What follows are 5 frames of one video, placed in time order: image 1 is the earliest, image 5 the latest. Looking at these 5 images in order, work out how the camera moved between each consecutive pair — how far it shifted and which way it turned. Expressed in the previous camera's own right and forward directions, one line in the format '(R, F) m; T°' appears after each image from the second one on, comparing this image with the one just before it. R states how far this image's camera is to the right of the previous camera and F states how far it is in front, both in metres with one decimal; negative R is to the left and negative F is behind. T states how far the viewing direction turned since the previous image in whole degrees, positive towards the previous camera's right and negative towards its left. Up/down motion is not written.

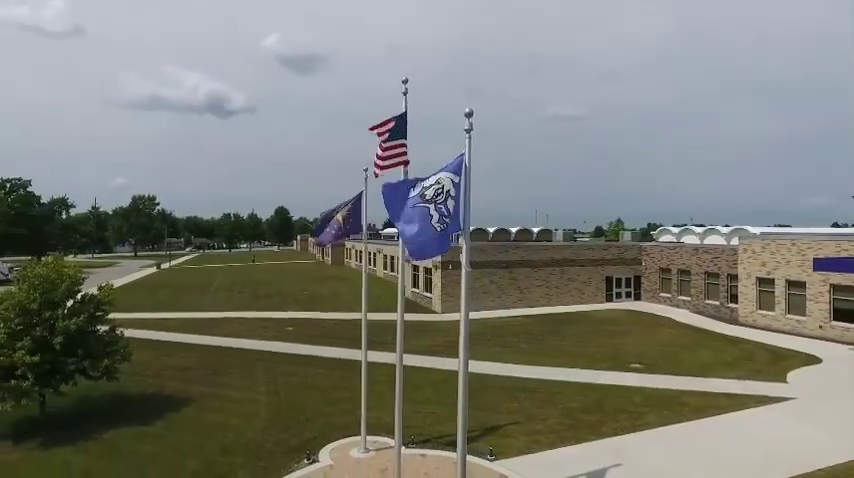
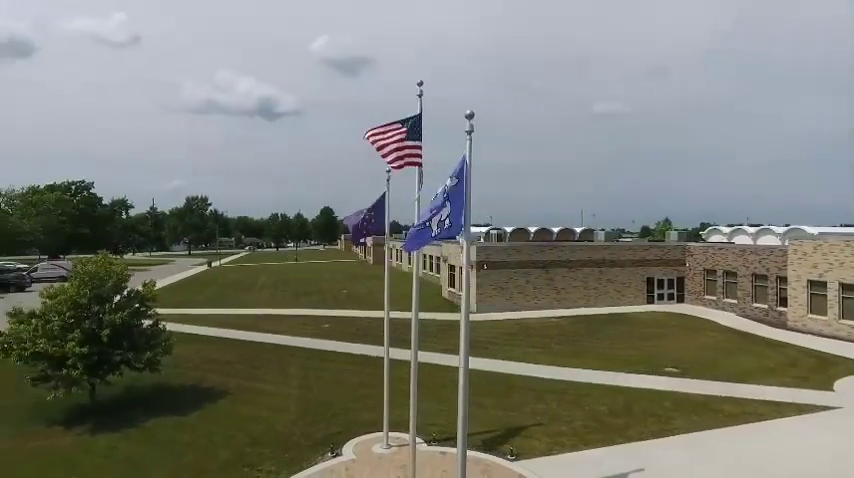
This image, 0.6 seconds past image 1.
(+0.6, -0.1) m; -5°
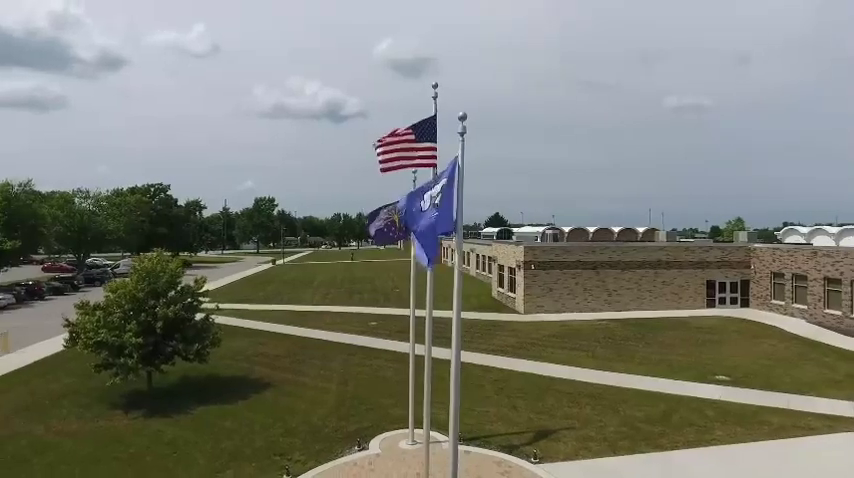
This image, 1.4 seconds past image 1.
(+0.9, -0.1) m; -7°
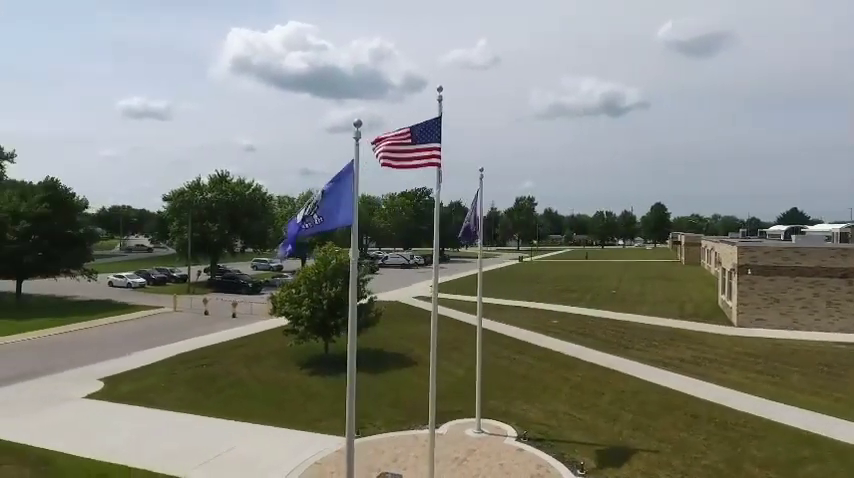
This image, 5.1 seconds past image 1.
(+5.2, +0.7) m; -30°
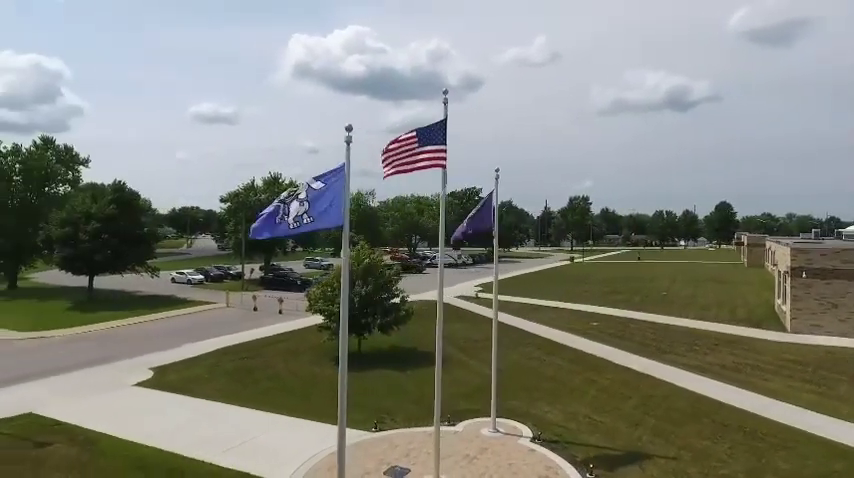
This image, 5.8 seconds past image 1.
(+1.0, -0.2) m; -6°
